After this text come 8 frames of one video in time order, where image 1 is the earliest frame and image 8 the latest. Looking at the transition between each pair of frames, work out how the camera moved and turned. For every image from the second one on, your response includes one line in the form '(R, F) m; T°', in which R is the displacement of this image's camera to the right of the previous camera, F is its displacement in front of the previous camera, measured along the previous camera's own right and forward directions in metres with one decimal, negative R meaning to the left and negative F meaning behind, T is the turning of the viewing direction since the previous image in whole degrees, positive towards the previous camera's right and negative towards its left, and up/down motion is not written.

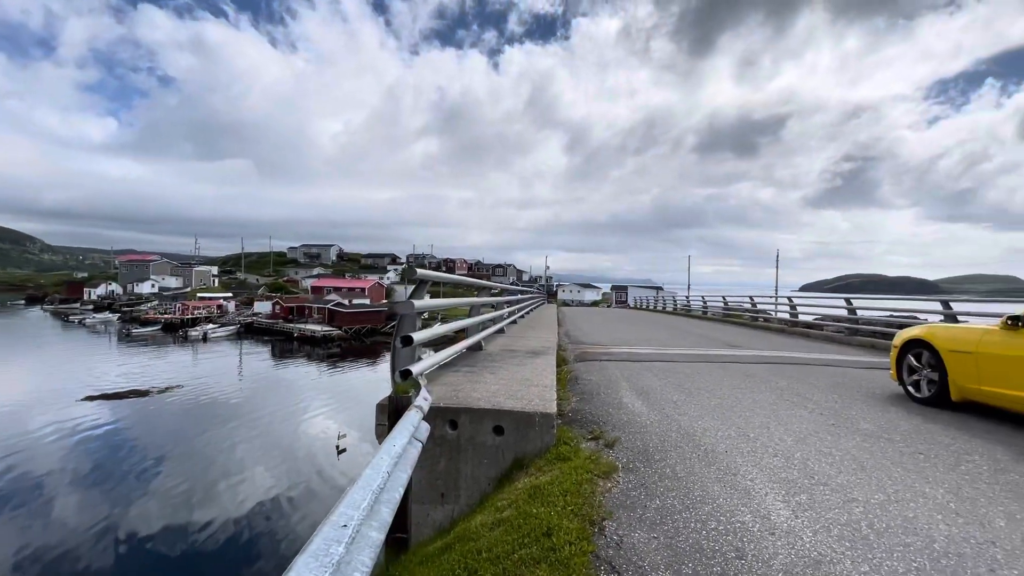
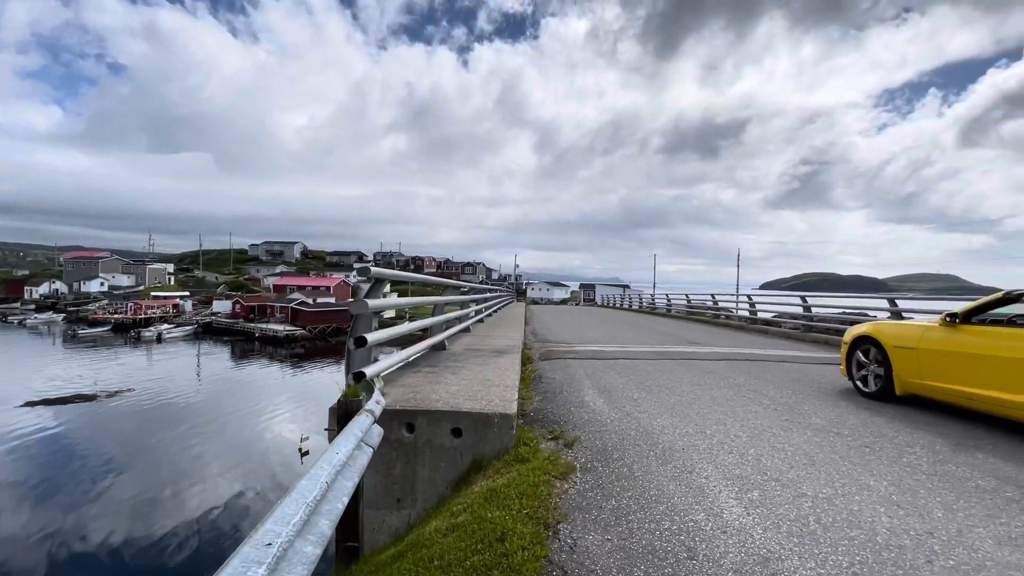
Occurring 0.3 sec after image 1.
(+0.1, +0.1) m; +4°
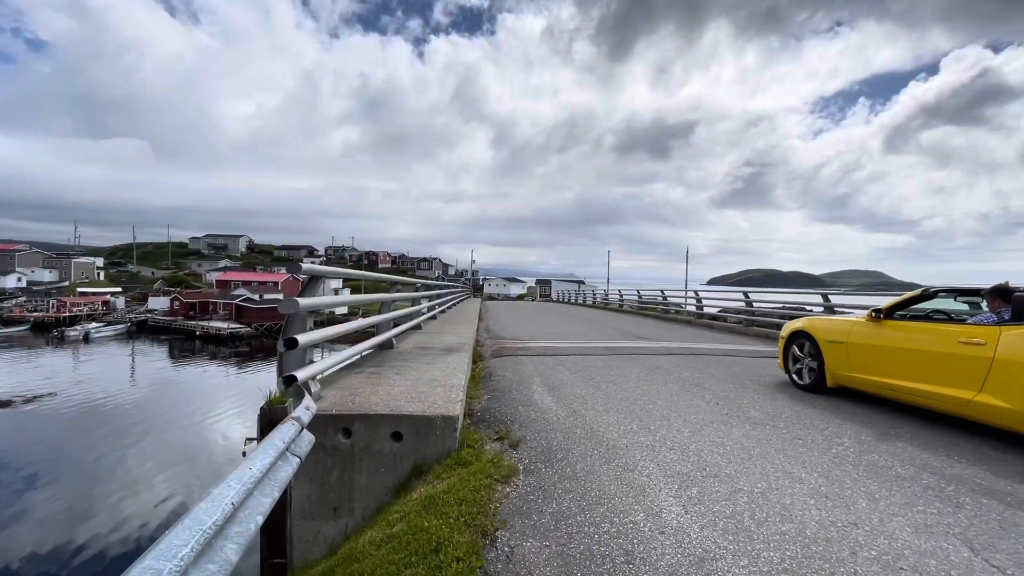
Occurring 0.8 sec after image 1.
(+0.1, +0.1) m; +5°
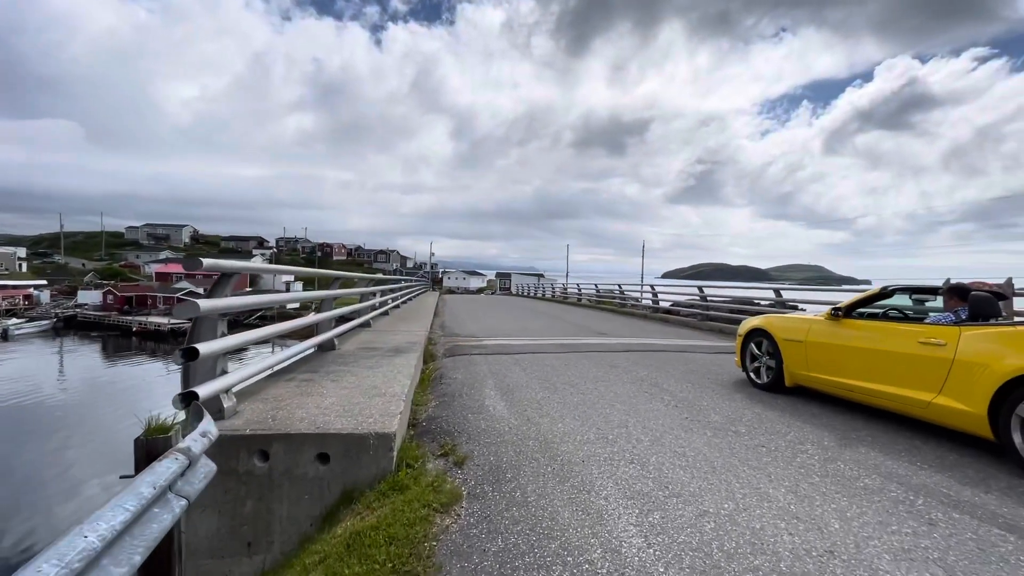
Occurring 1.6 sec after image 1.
(+0.1, +0.4) m; +5°
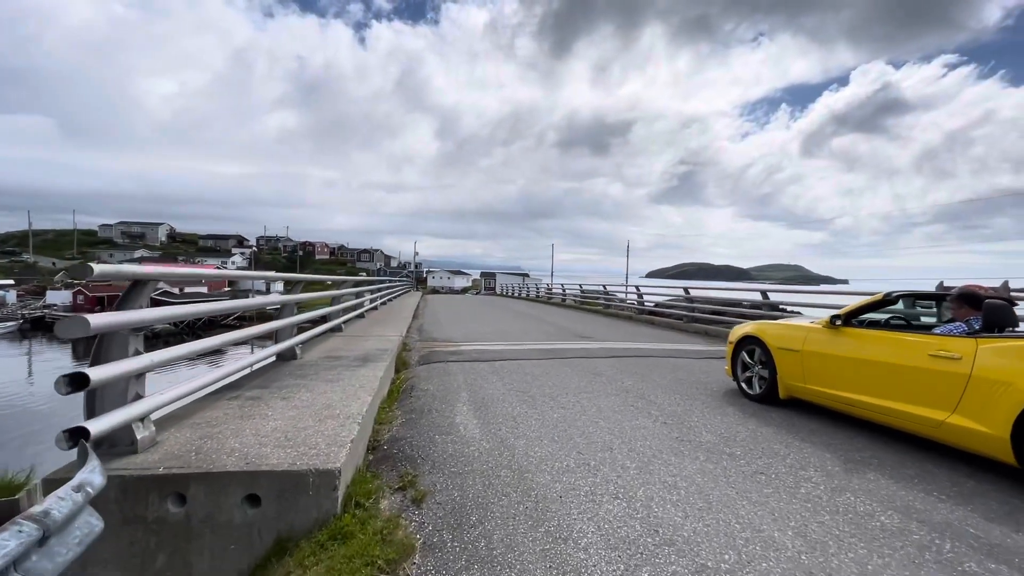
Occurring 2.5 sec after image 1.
(+0.1, +0.5) m; +2°
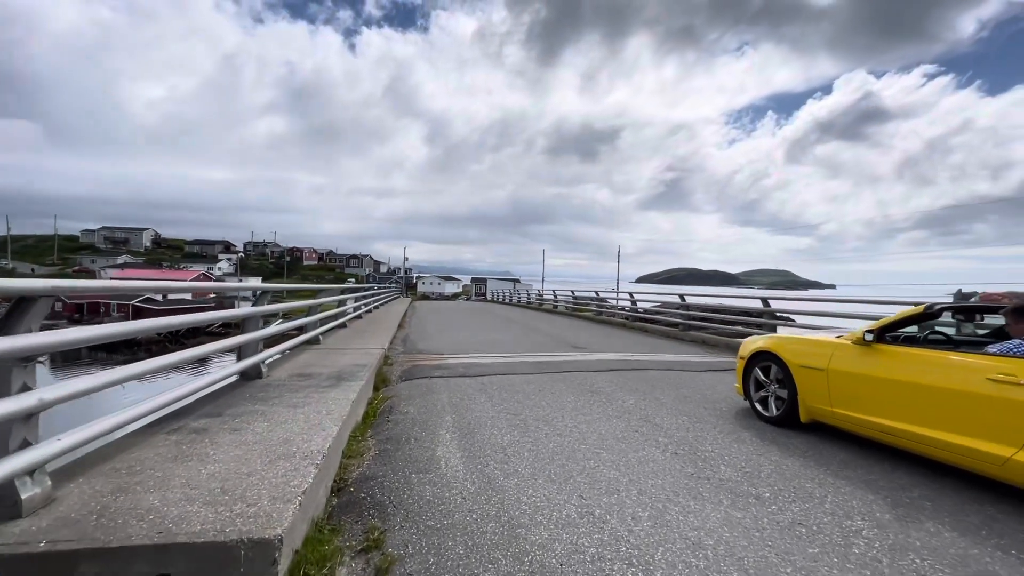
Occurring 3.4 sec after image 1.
(0.0, +0.6) m; +1°
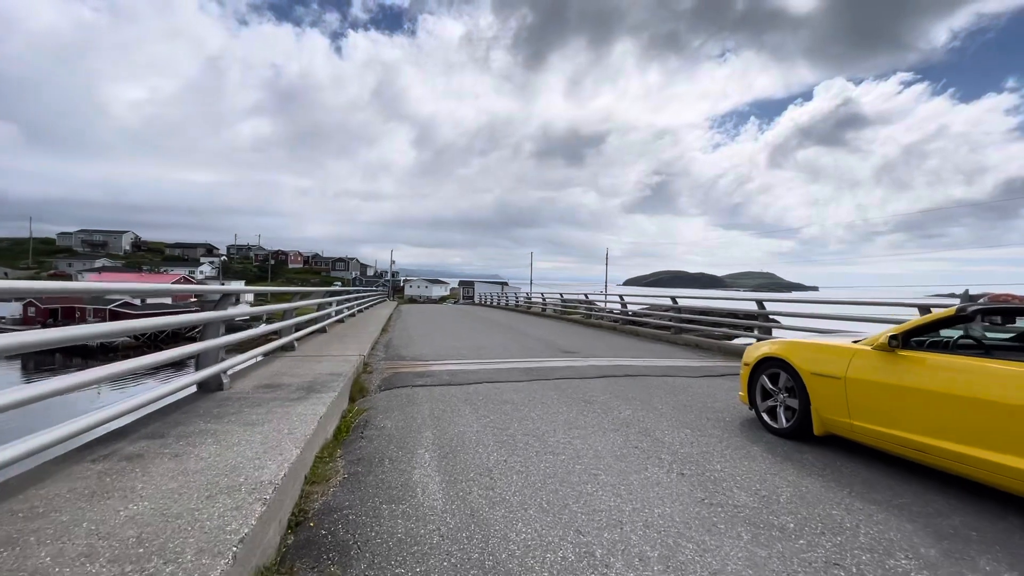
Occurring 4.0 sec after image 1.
(0.0, +0.4) m; +1°
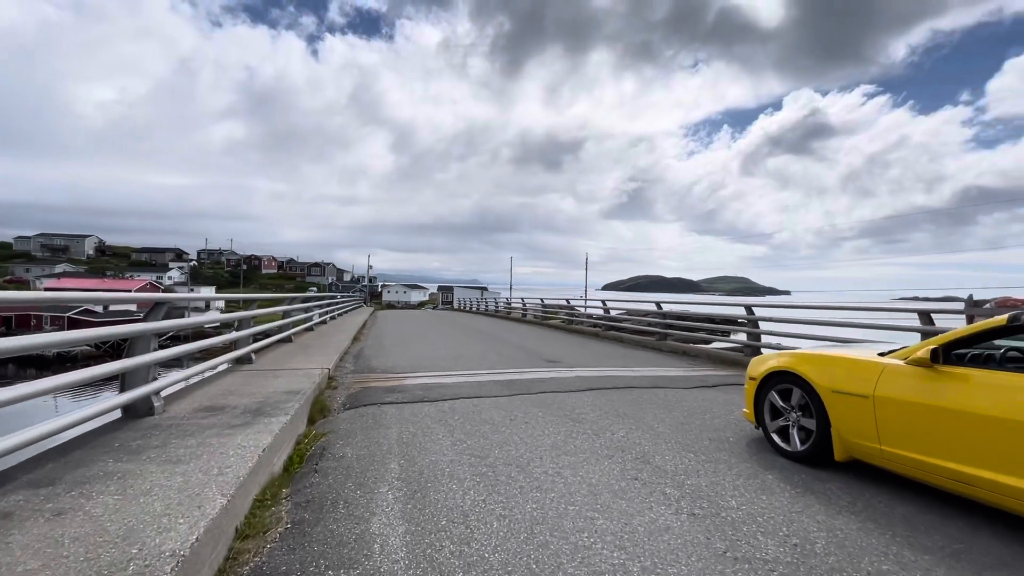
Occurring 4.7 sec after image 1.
(0.0, +0.6) m; +2°
